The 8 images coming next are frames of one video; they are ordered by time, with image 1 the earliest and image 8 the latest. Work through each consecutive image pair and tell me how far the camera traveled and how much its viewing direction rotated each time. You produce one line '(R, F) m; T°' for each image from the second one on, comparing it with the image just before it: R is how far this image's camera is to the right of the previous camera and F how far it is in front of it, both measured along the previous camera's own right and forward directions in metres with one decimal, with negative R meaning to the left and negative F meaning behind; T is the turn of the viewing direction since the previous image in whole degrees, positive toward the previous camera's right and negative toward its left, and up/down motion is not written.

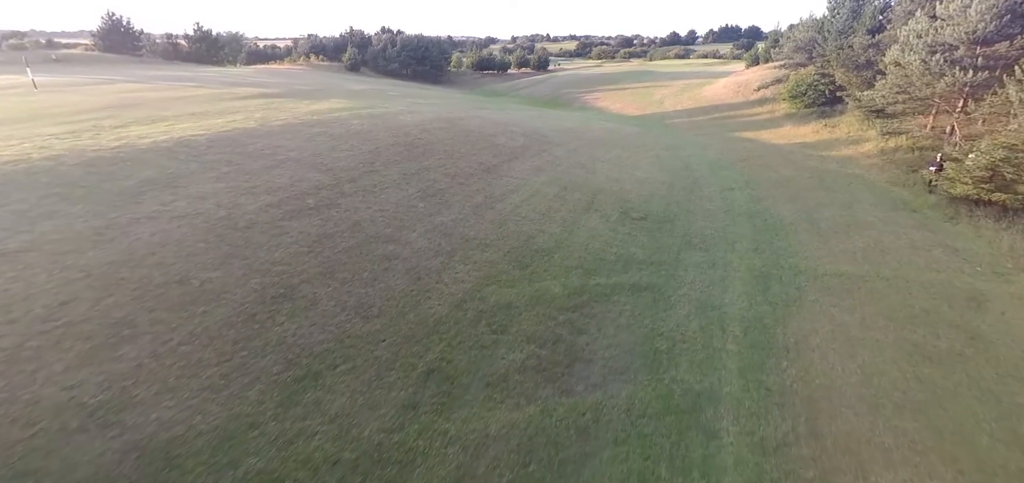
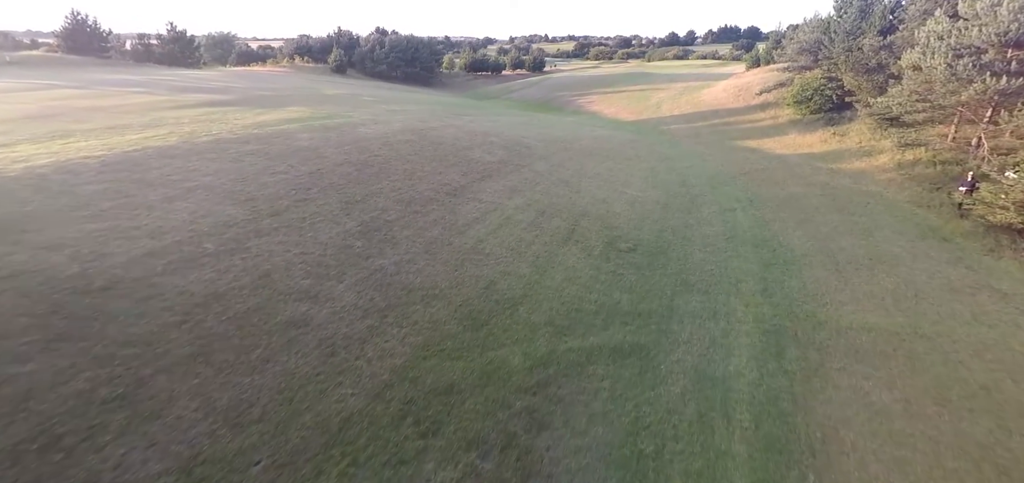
(+0.8, +2.0) m; 0°
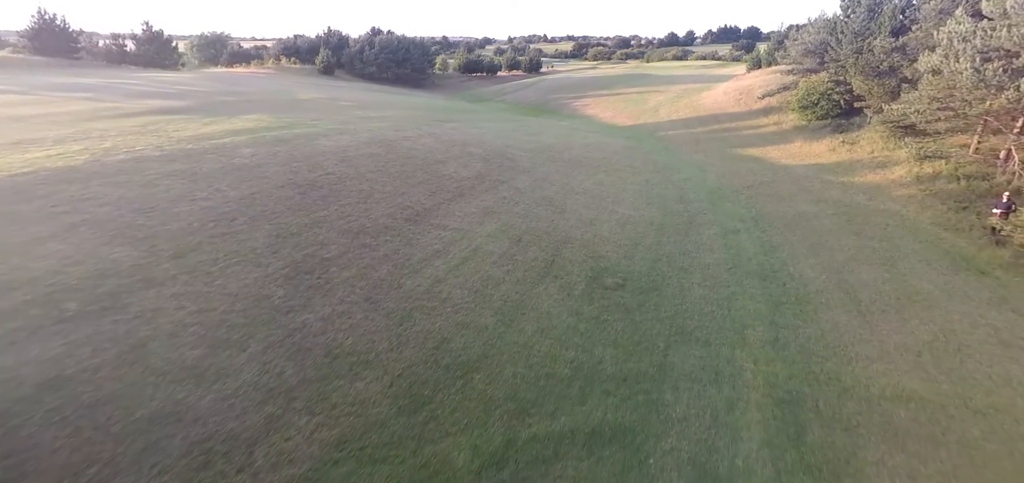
(+0.7, +1.7) m; 0°
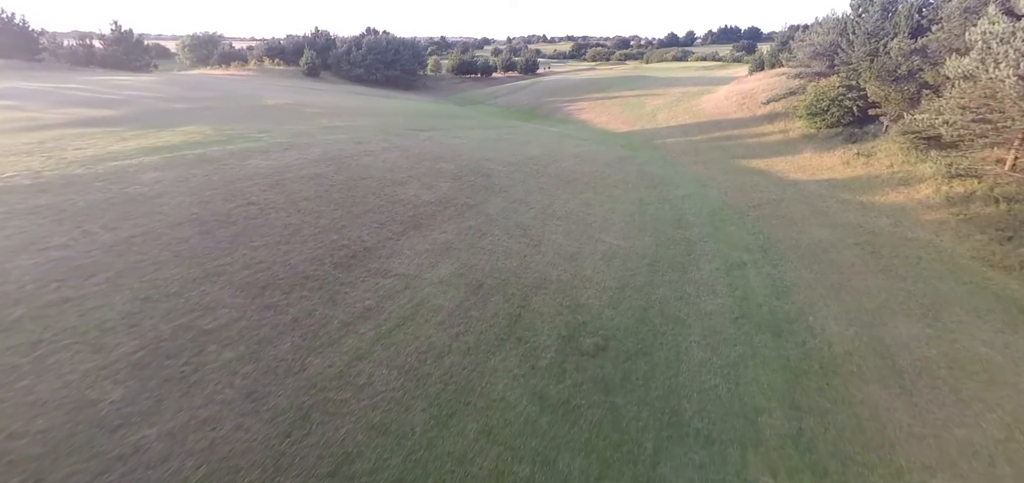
(+0.9, +2.1) m; 0°
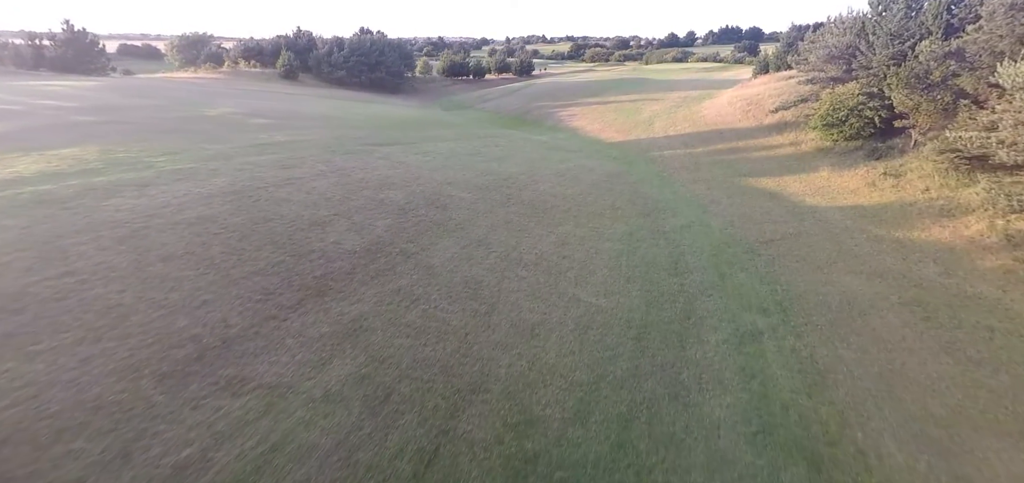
(+1.1, +2.9) m; 0°
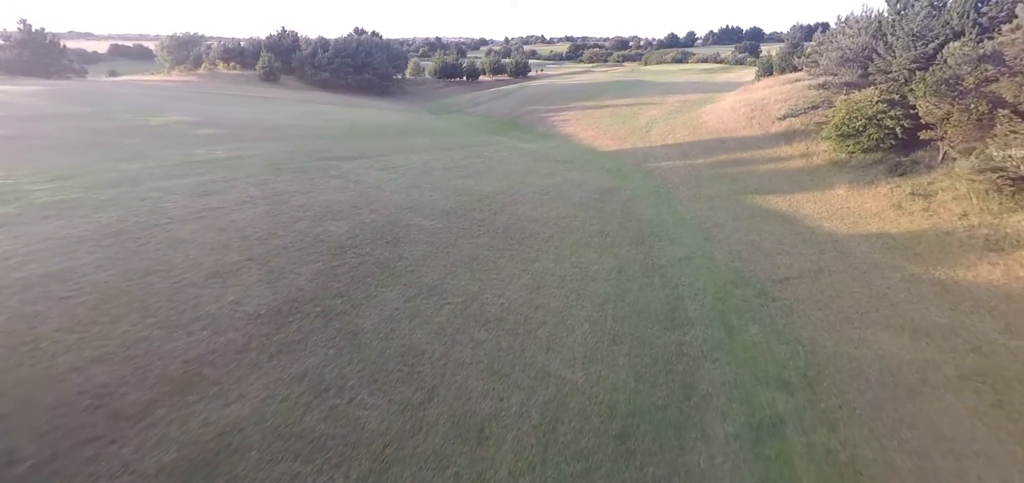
(+0.8, +2.2) m; 0°
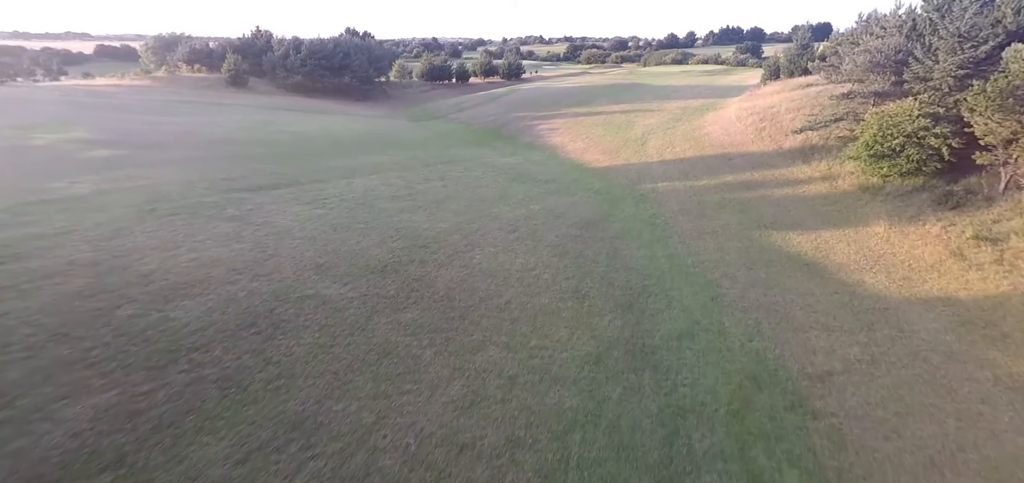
(+1.3, +3.5) m; 0°
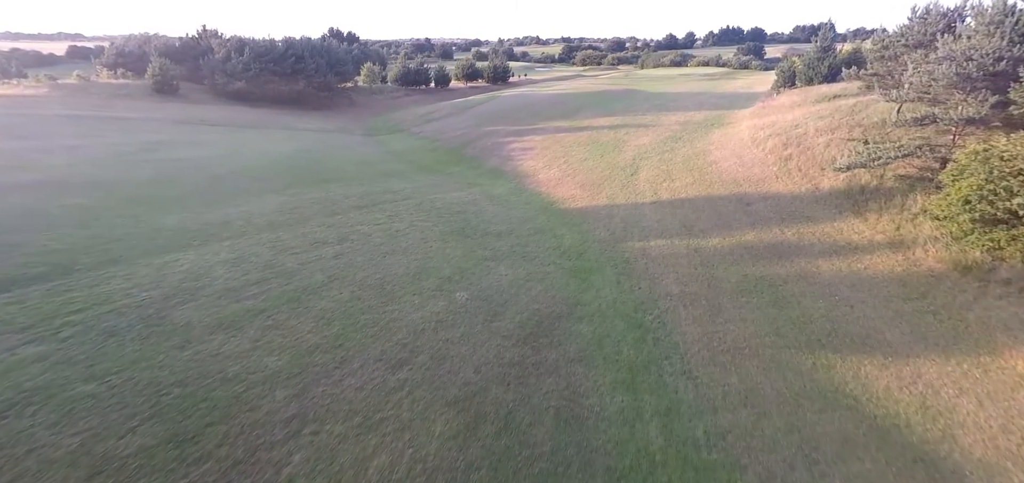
(+2.1, +6.0) m; 0°
